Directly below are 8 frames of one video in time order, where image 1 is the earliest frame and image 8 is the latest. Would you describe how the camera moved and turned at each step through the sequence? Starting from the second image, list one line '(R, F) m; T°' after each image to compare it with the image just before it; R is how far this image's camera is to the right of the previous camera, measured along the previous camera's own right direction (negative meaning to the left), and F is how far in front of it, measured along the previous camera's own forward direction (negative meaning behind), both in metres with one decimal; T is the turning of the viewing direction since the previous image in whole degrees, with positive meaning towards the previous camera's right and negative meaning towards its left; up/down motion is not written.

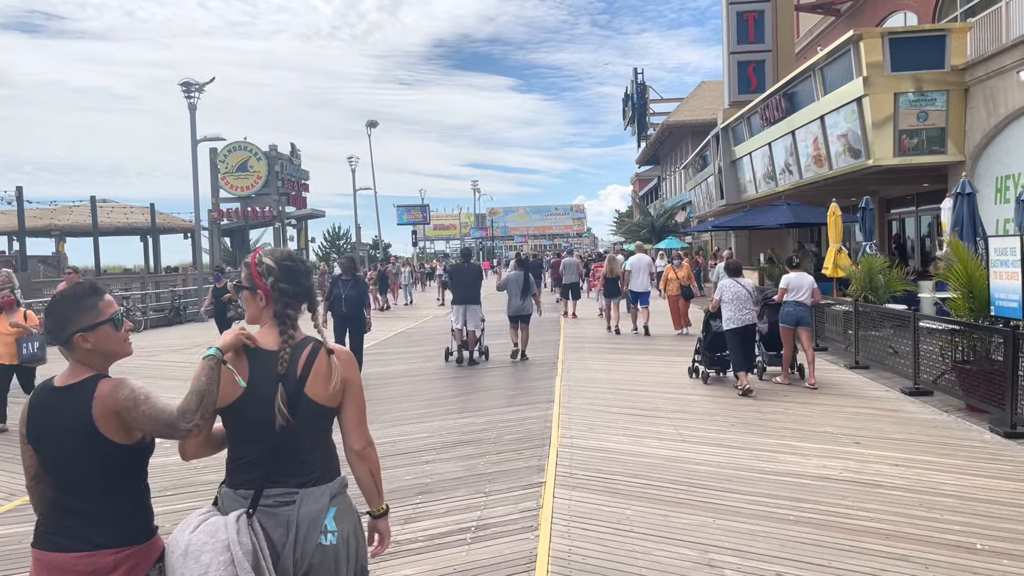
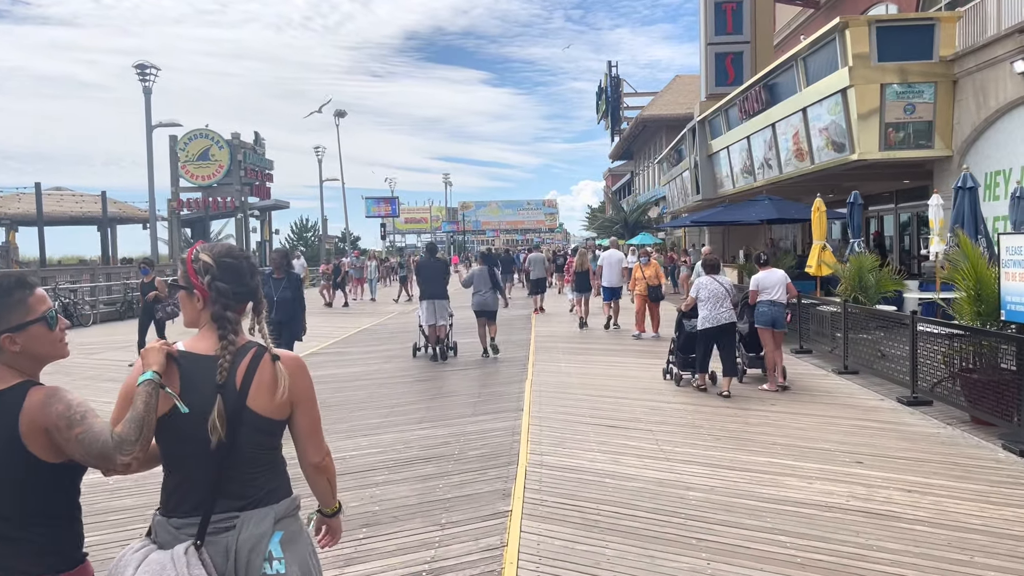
(+0.1, +0.8) m; +2°
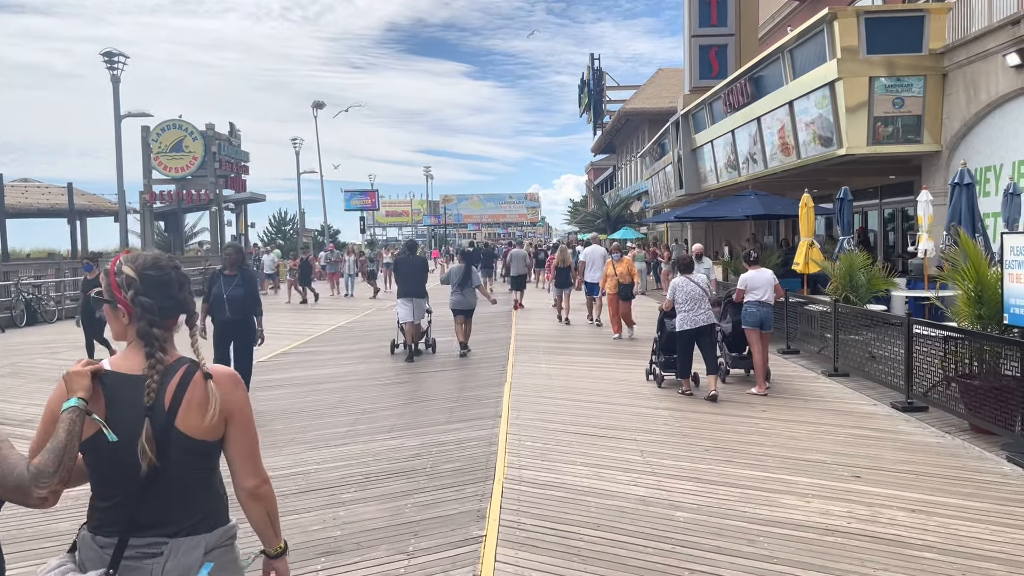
(0.0, +0.4) m; +1°
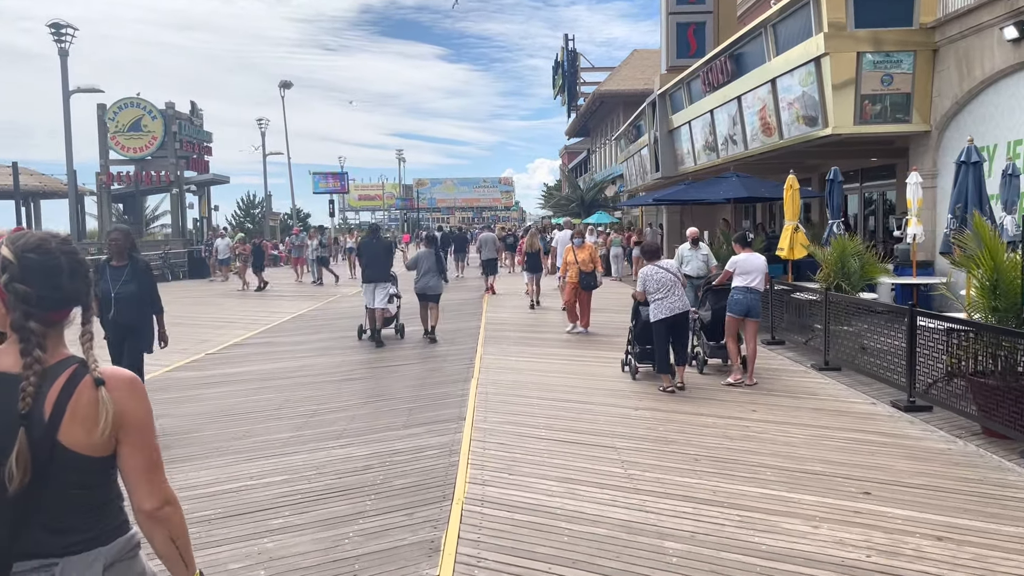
(+0.1, +0.8) m; +2°
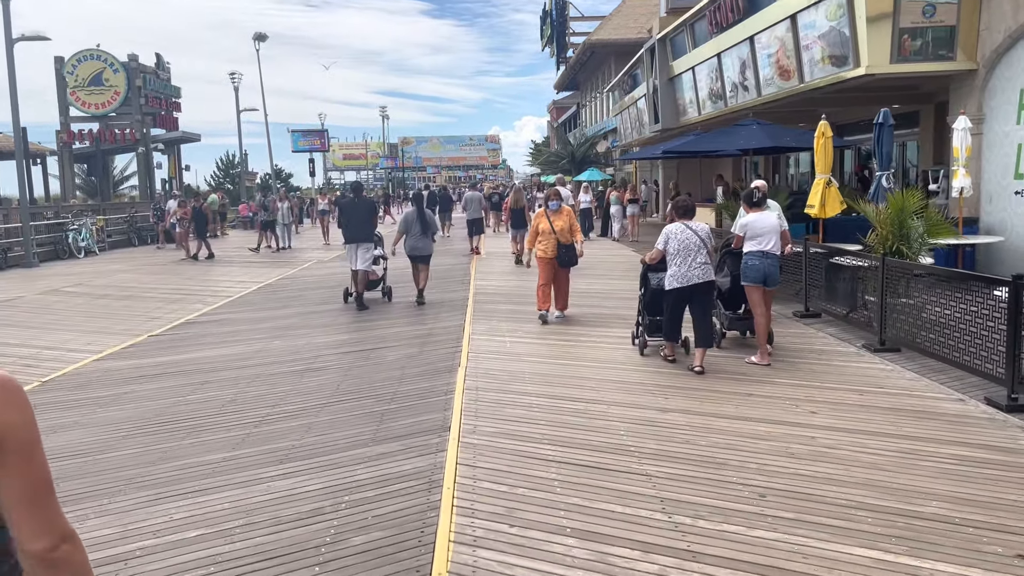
(-0.1, +1.5) m; +1°
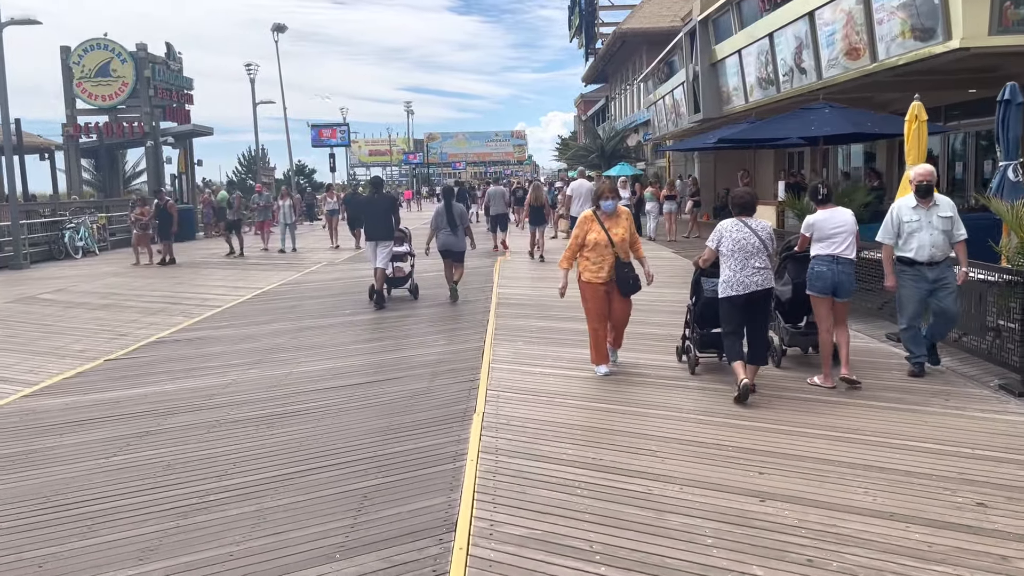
(0.0, +1.7) m; -2°
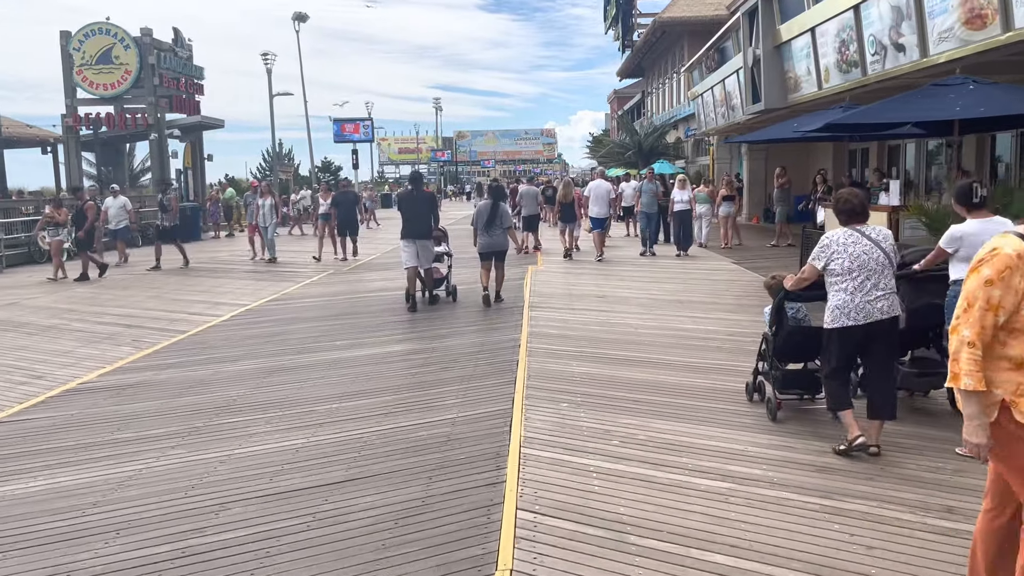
(-0.1, +2.4) m; -2°
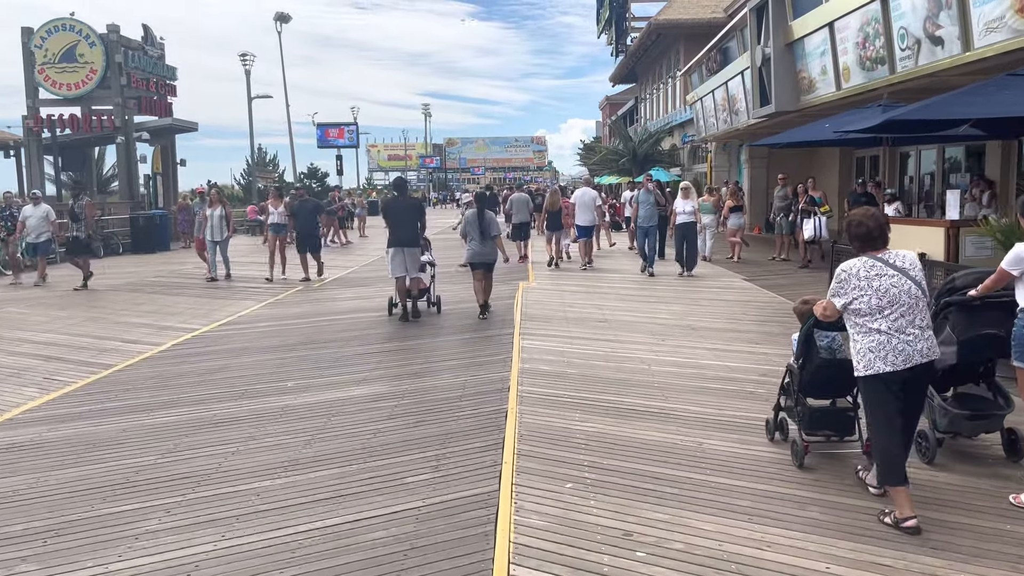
(0.0, +1.4) m; +1°
